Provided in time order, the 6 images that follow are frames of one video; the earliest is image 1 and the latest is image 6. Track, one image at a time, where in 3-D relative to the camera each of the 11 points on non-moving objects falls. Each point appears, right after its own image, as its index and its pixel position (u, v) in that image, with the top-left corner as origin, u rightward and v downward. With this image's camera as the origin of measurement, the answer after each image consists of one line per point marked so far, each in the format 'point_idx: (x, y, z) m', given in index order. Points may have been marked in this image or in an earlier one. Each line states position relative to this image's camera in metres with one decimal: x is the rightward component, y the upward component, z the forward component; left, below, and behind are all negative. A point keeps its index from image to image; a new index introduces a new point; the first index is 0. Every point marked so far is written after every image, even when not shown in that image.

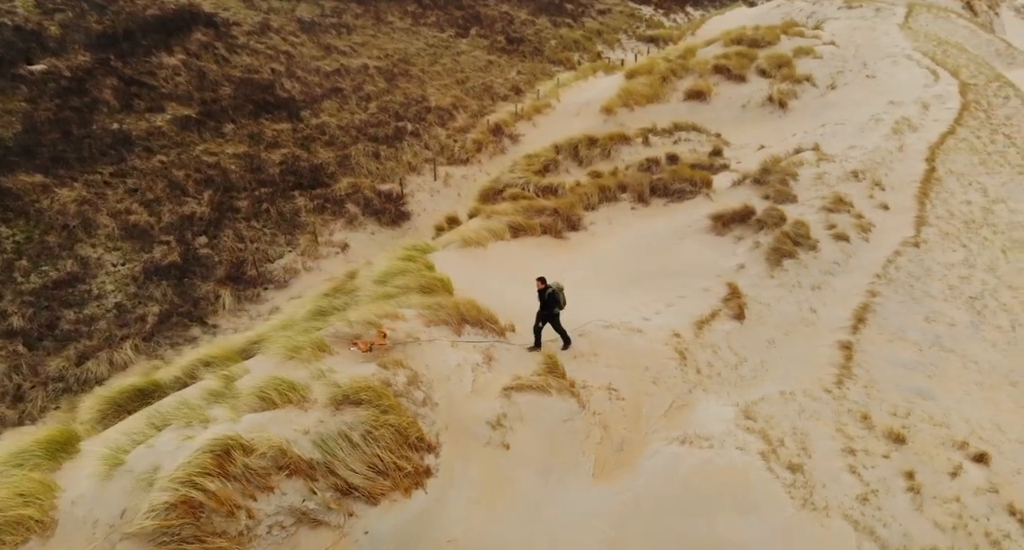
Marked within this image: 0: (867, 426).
0: (+4.2, -1.8, +7.6) m
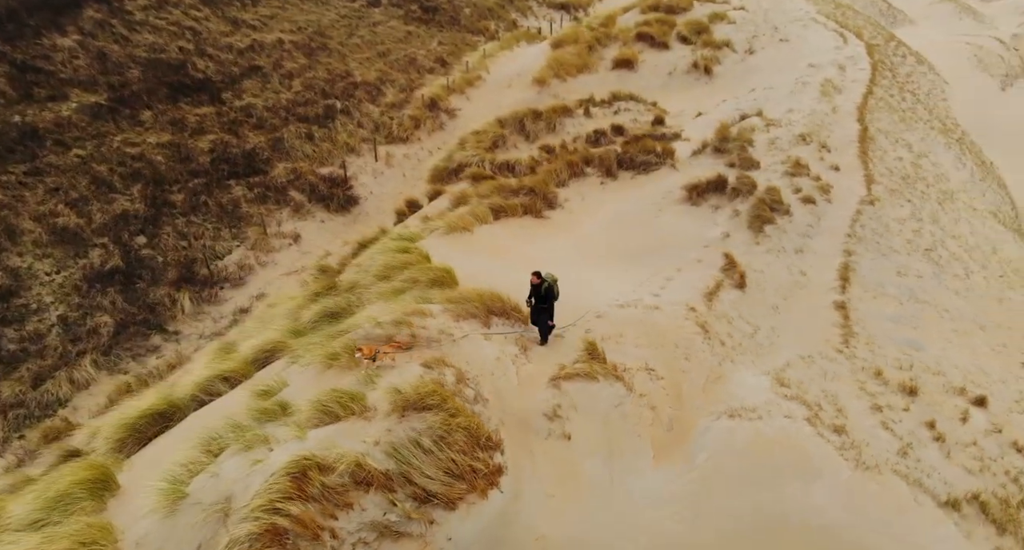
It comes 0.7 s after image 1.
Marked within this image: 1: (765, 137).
0: (+4.7, -1.3, +8.1) m
1: (+6.4, +3.6, +16.6) m
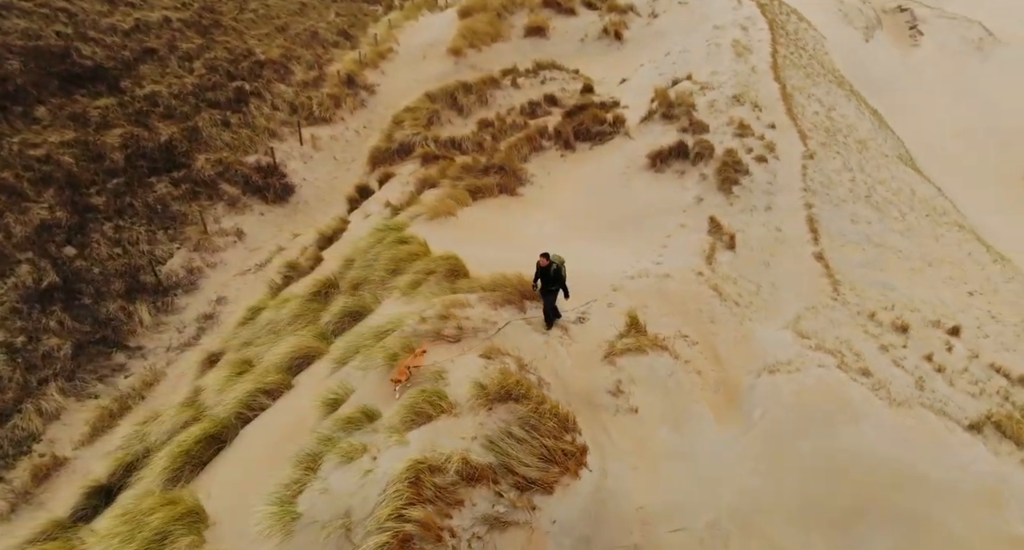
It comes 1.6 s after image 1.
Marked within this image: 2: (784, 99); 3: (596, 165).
0: (+5.1, -0.7, +8.9) m
1: (+5.0, +4.7, +17.3) m
2: (+7.8, +5.1, +18.5) m
3: (+1.9, +2.5, +14.7) m
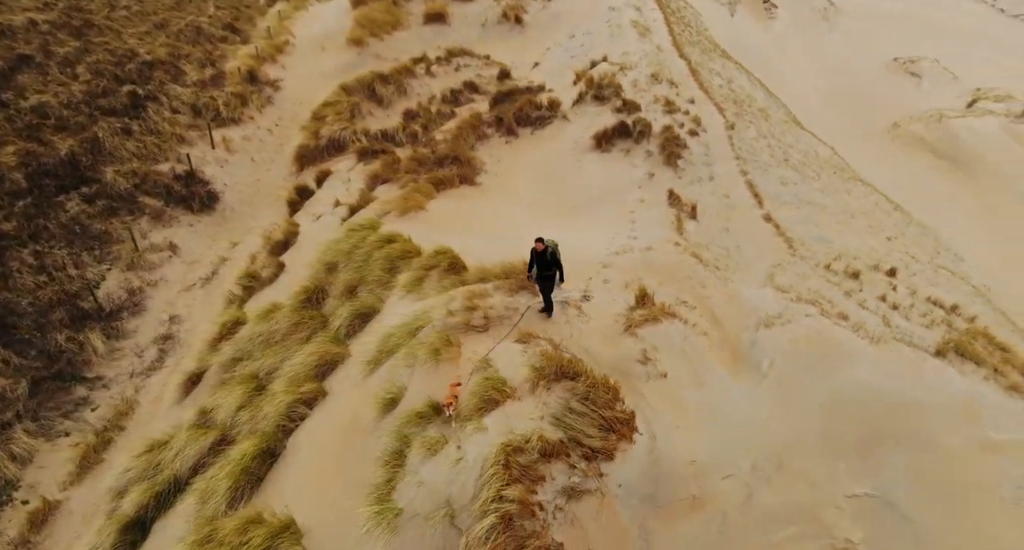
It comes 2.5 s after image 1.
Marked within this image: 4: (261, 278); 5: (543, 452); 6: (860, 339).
0: (+5.0, 0.0, +10.0) m
1: (+3.1, +5.5, +18.1) m
2: (+5.6, +6.1, +19.8) m
3: (+0.7, +3.0, +15.1) m
4: (-4.9, 0.0, +12.6) m
5: (+0.3, -1.6, +5.8) m
6: (+4.4, -0.8, +8.1) m
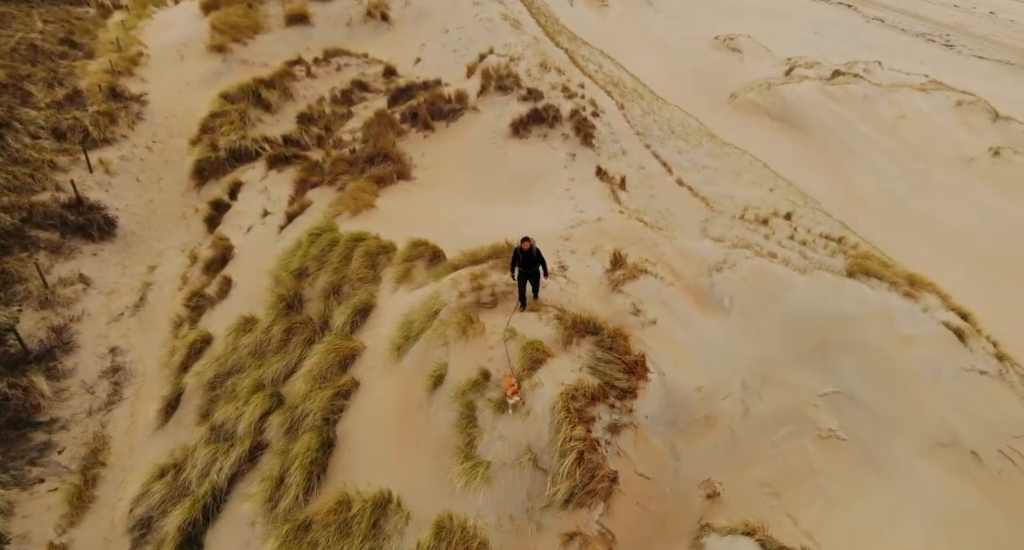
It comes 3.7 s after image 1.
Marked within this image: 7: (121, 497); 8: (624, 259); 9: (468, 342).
0: (+4.4, +1.0, +11.7) m
1: (+0.3, +6.1, +19.1) m
2: (+2.3, +7.1, +21.2) m
3: (-1.2, +3.3, +15.8) m
4: (-5.8, -0.4, +12.2) m
5: (+0.8, -1.3, +6.6) m
6: (+4.2, +0.1, +9.7) m
7: (-5.5, -3.1, +9.0) m
8: (+1.6, +0.2, +9.5) m
9: (-0.5, -0.8, +7.3) m
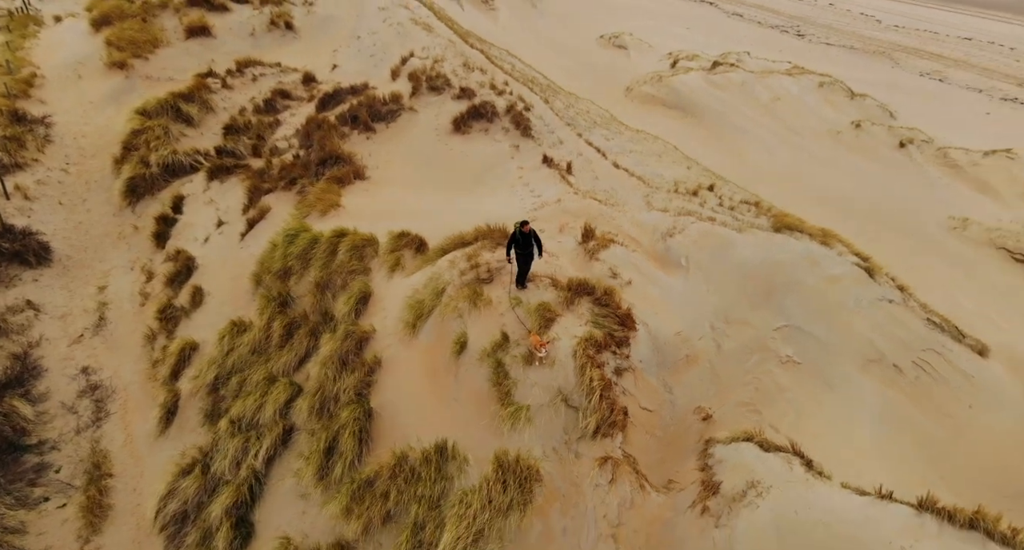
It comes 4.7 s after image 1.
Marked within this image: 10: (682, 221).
0: (+3.7, +1.7, +13.1) m
1: (-1.8, +6.4, +19.9) m
2: (-0.2, +7.5, +22.2) m
3: (-2.6, +3.5, +16.3) m
4: (-6.3, -0.6, +12.2) m
5: (+1.0, -0.8, +7.6) m
6: (+3.9, +0.8, +11.1) m
7: (-5.4, -3.3, +9.1) m
8: (+1.3, +0.7, +10.5) m
9: (-0.4, -0.5, +8.1) m
10: (+3.1, +0.9, +11.2) m
